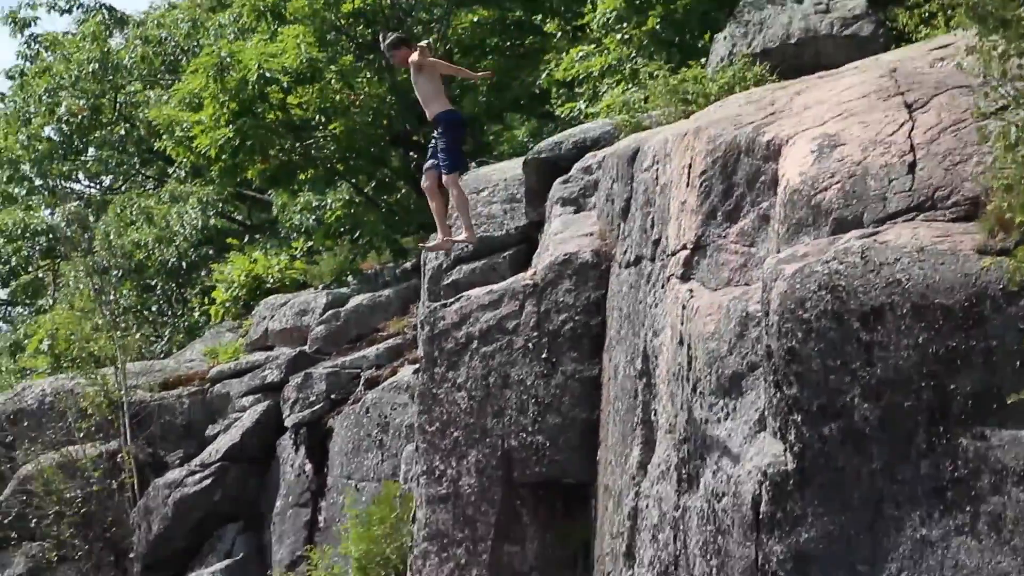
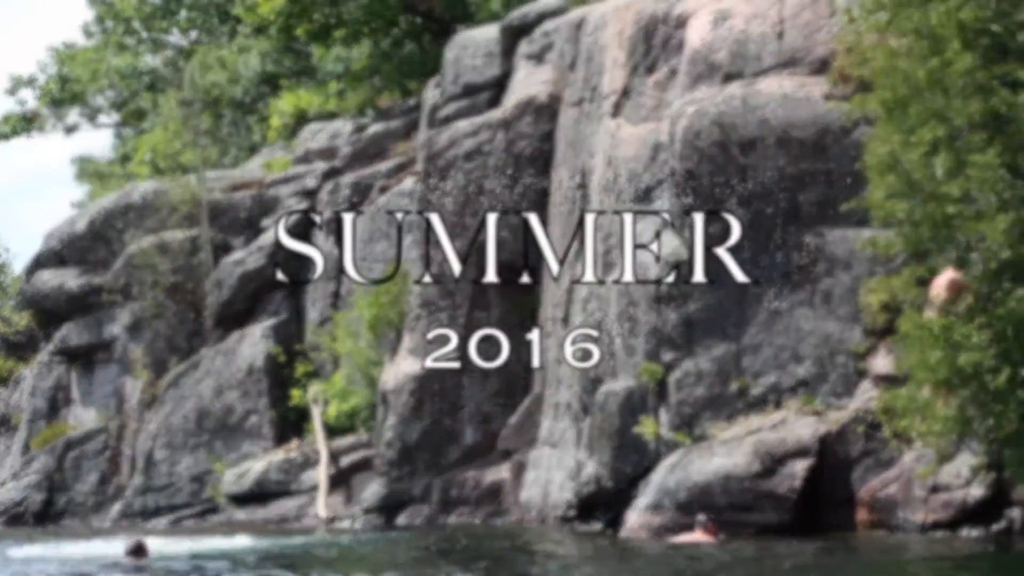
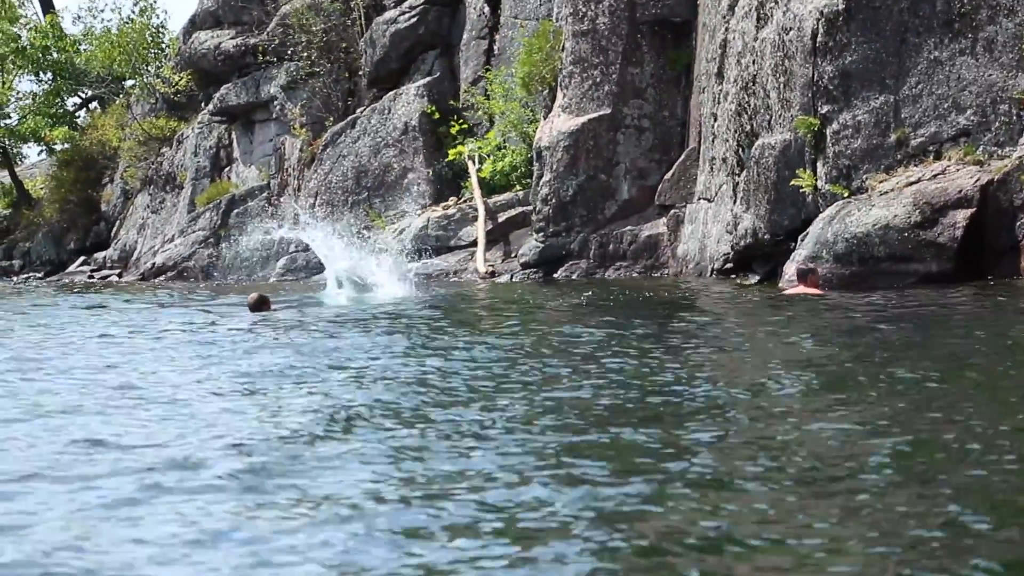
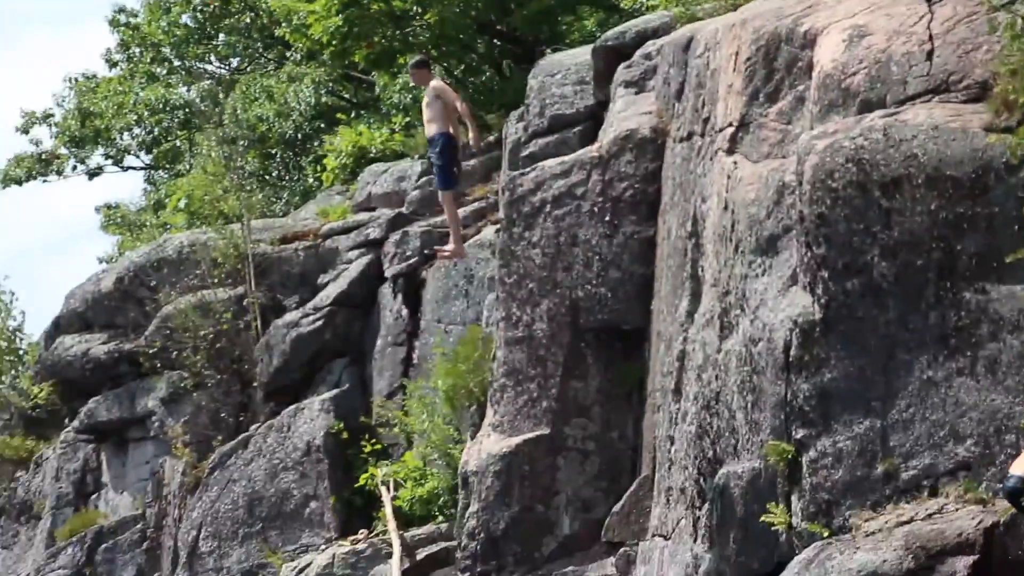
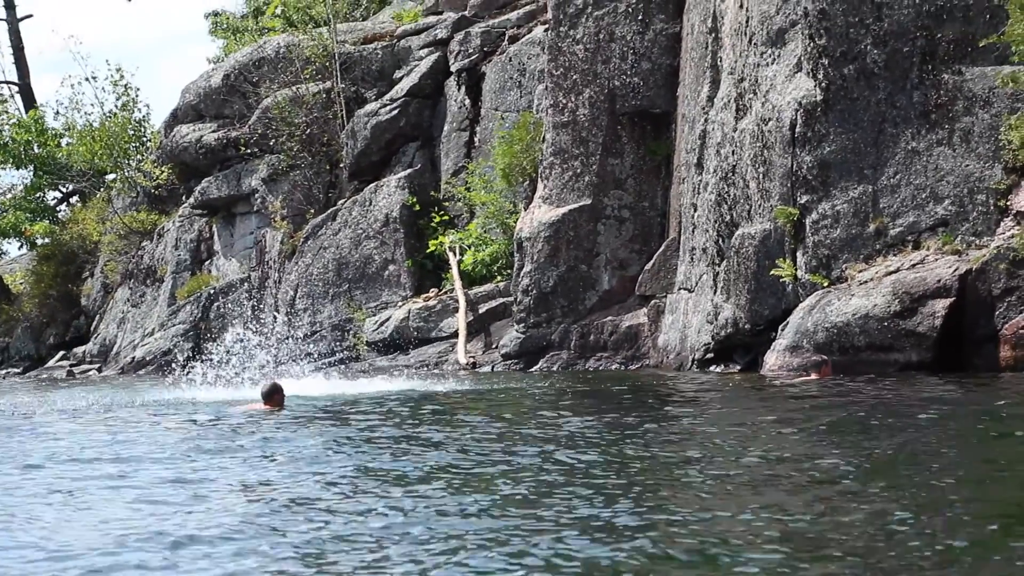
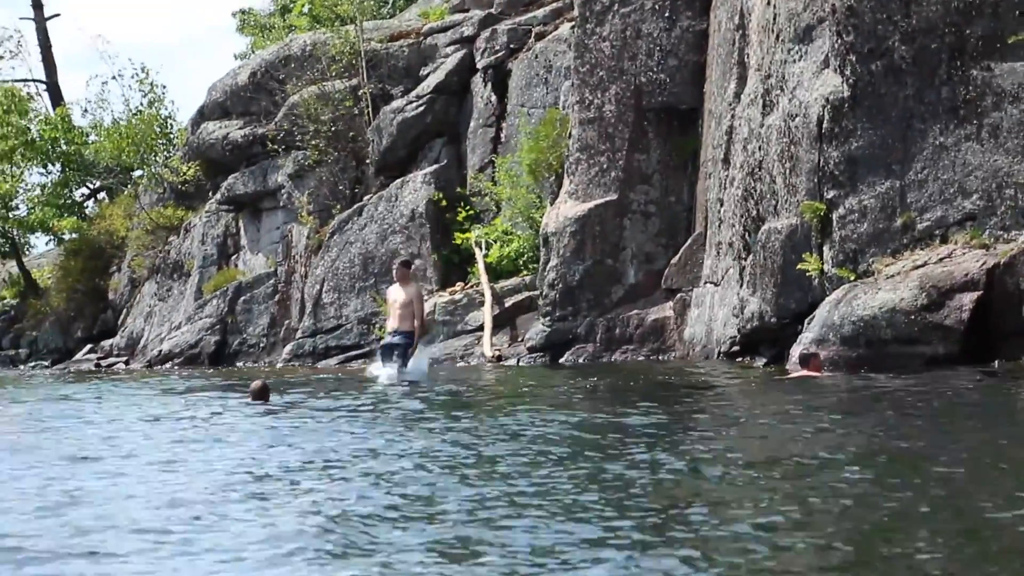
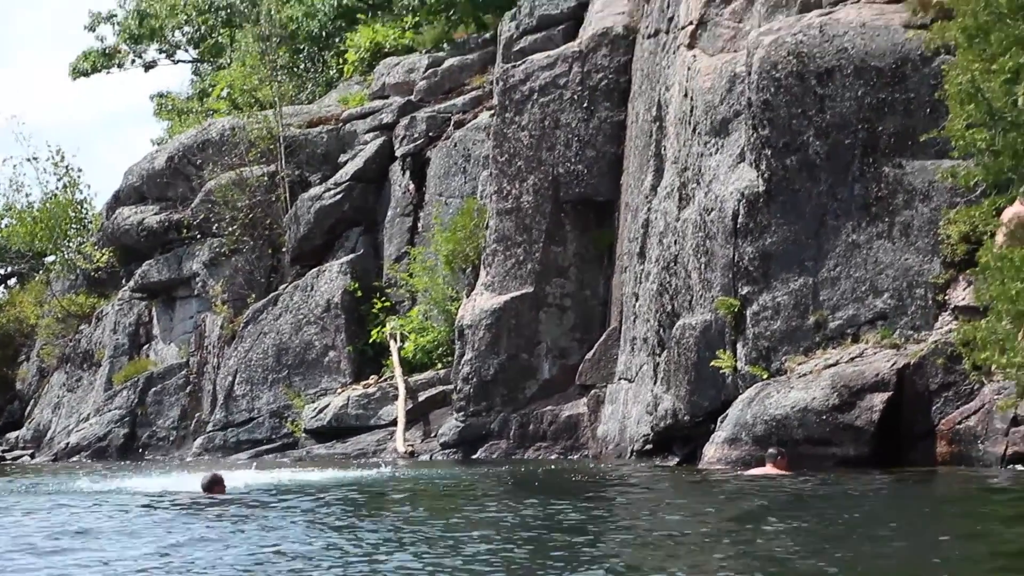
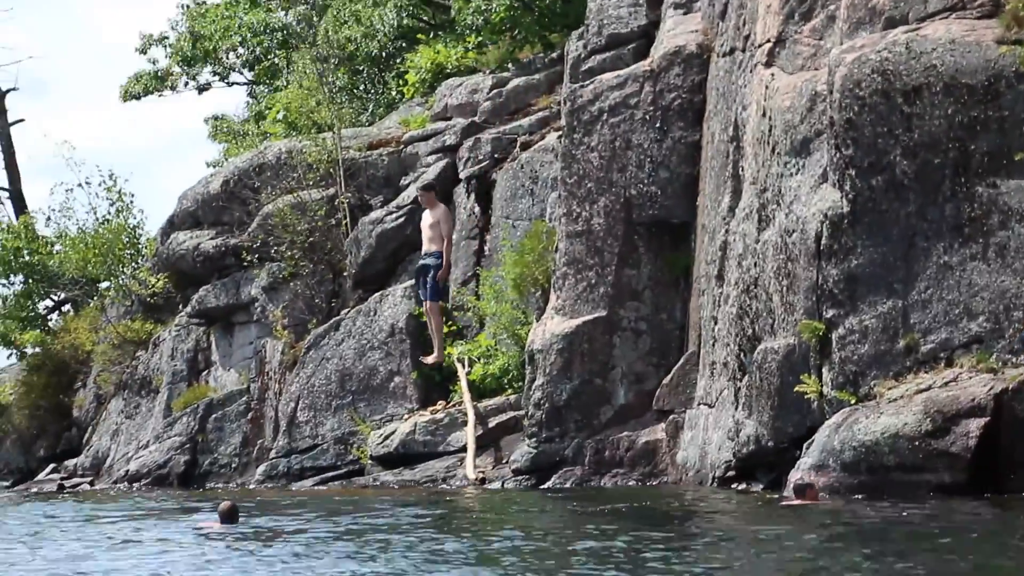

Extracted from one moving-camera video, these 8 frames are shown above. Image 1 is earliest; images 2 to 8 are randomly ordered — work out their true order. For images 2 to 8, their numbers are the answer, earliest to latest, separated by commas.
4, 8, 6, 3, 5, 7, 2
